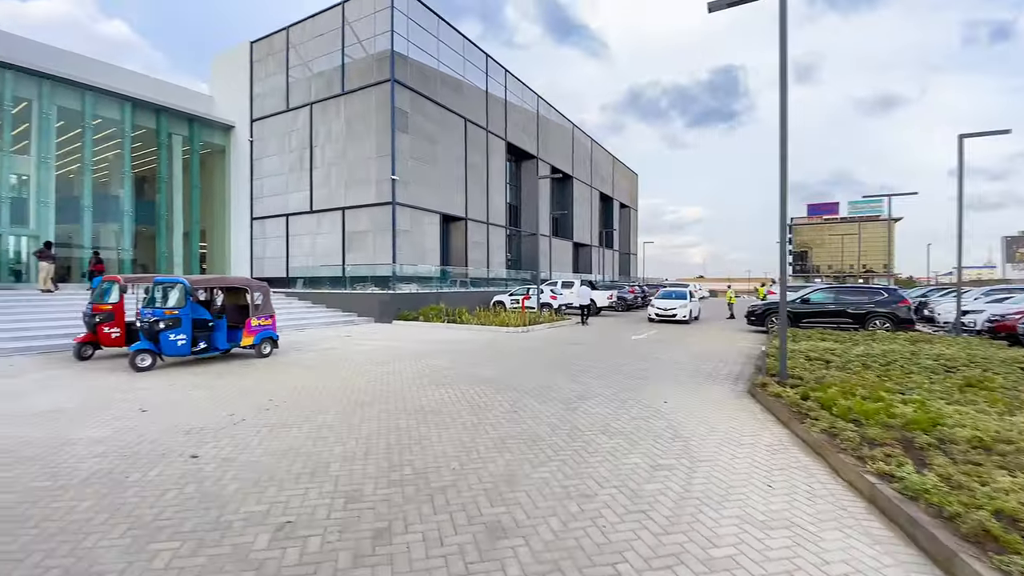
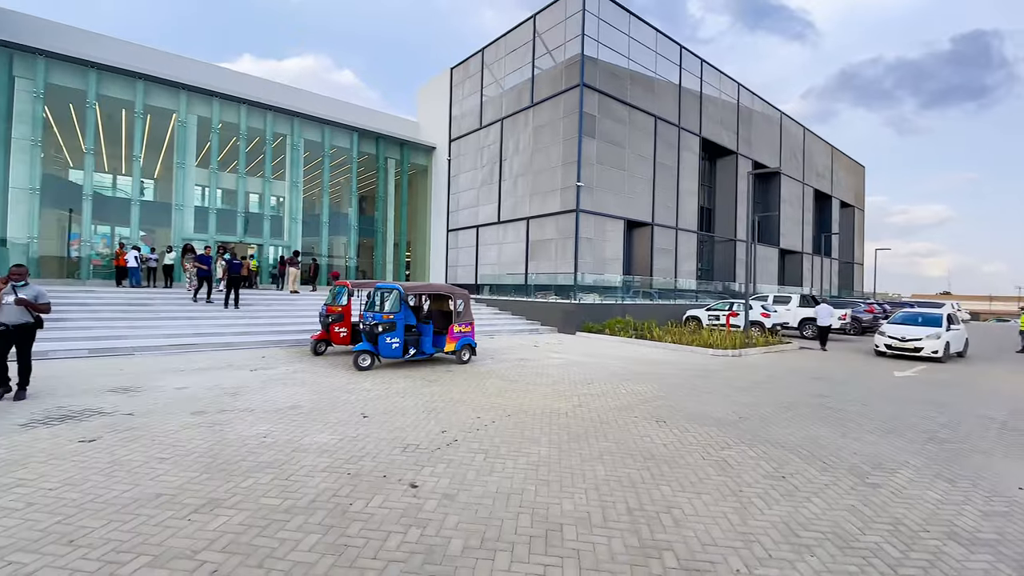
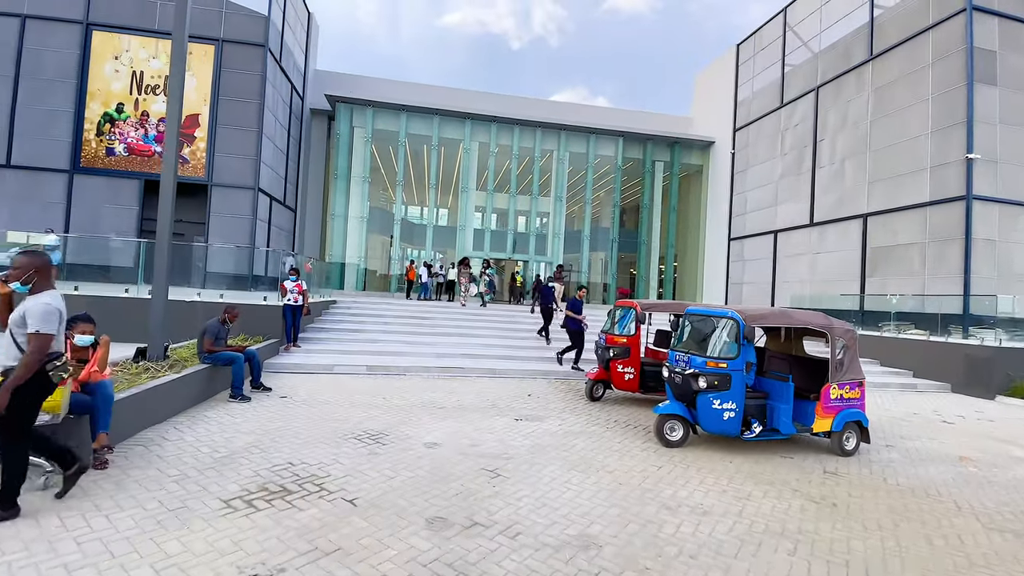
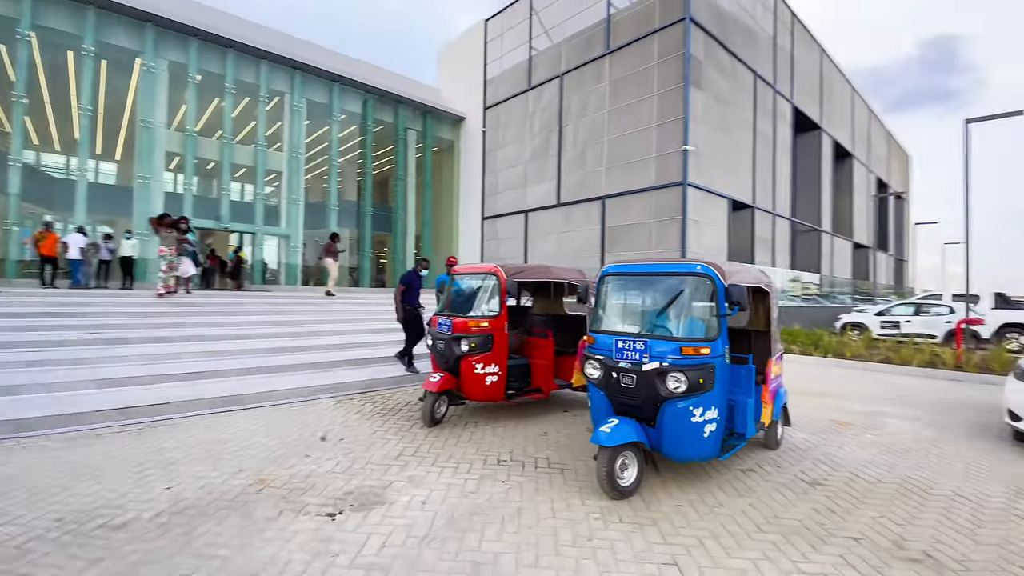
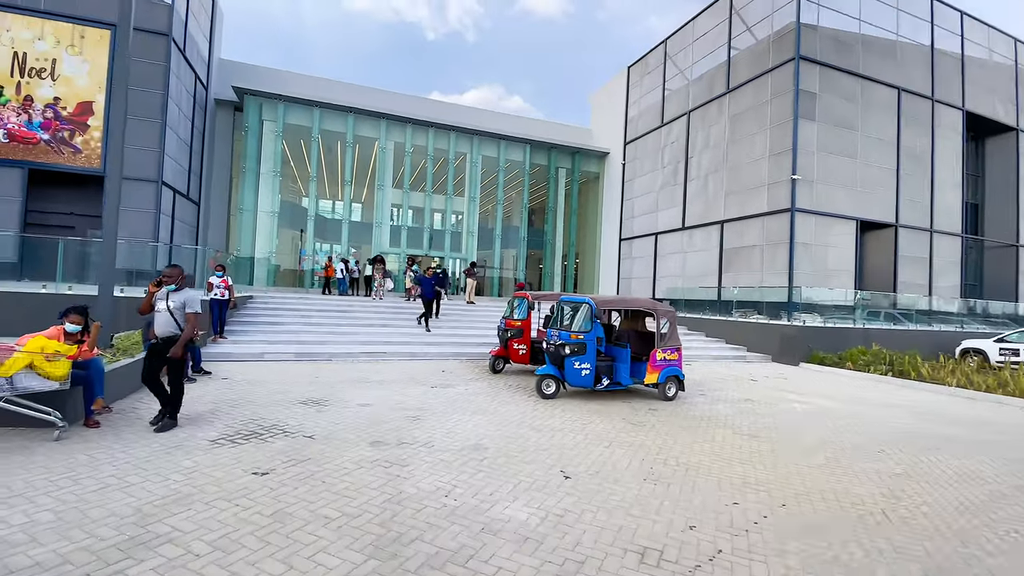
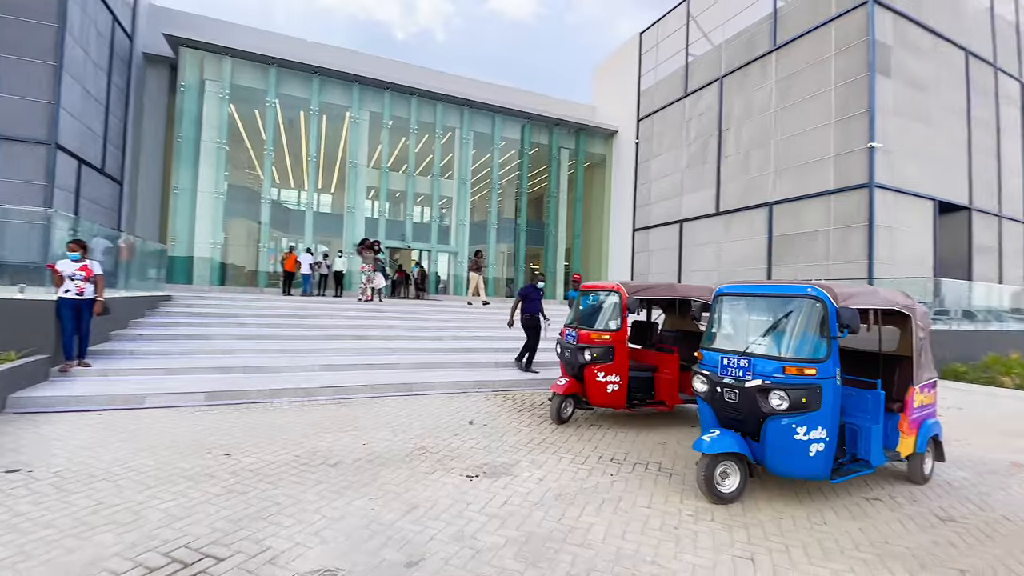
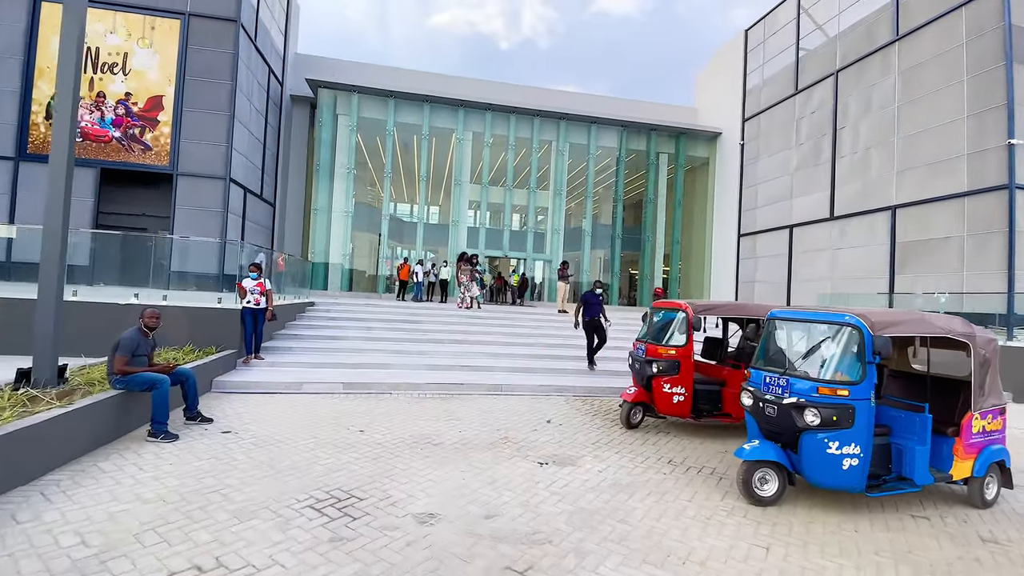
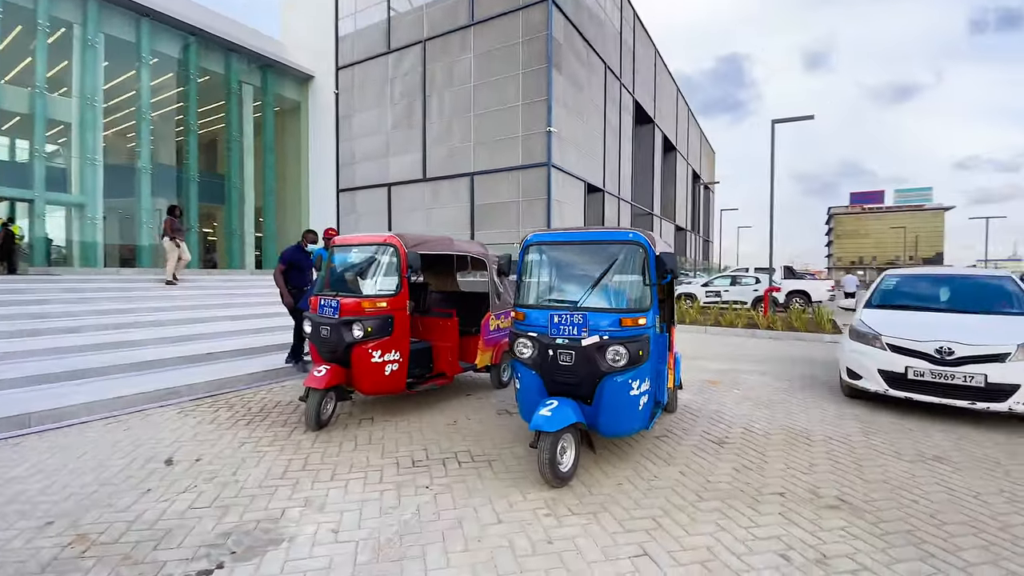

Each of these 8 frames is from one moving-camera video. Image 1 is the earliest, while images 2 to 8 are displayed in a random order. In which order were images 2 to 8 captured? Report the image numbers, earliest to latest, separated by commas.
2, 5, 3, 7, 6, 4, 8
